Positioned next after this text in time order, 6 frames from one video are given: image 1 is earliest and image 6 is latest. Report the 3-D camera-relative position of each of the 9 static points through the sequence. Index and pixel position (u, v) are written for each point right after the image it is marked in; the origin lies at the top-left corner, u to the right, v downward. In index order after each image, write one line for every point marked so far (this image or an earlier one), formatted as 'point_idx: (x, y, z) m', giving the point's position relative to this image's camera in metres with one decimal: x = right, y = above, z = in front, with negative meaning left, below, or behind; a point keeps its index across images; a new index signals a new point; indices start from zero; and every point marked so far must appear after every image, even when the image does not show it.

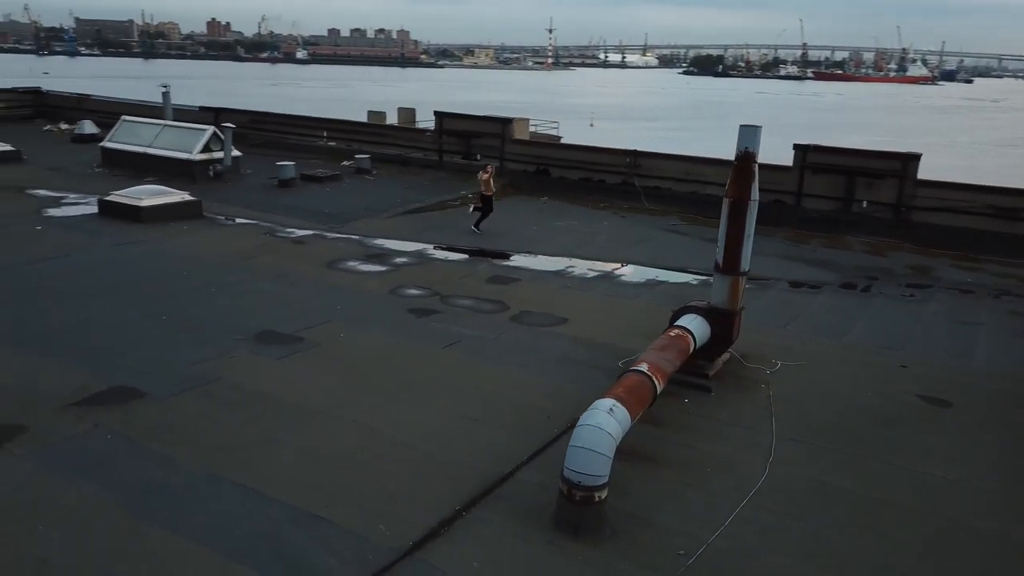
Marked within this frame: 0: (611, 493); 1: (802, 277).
0: (+0.6, -1.4, +5.4) m
1: (+4.1, +0.2, +12.0) m
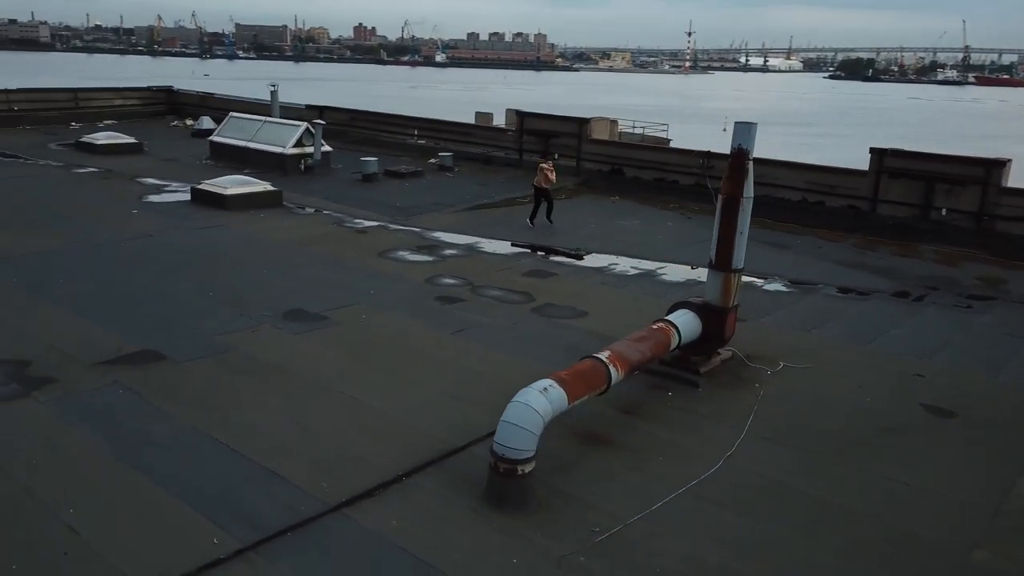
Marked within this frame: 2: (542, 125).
0: (+0.2, -1.3, +5.6) m
1: (+4.8, +0.1, +11.6) m
2: (+0.7, +3.7, +18.9) m
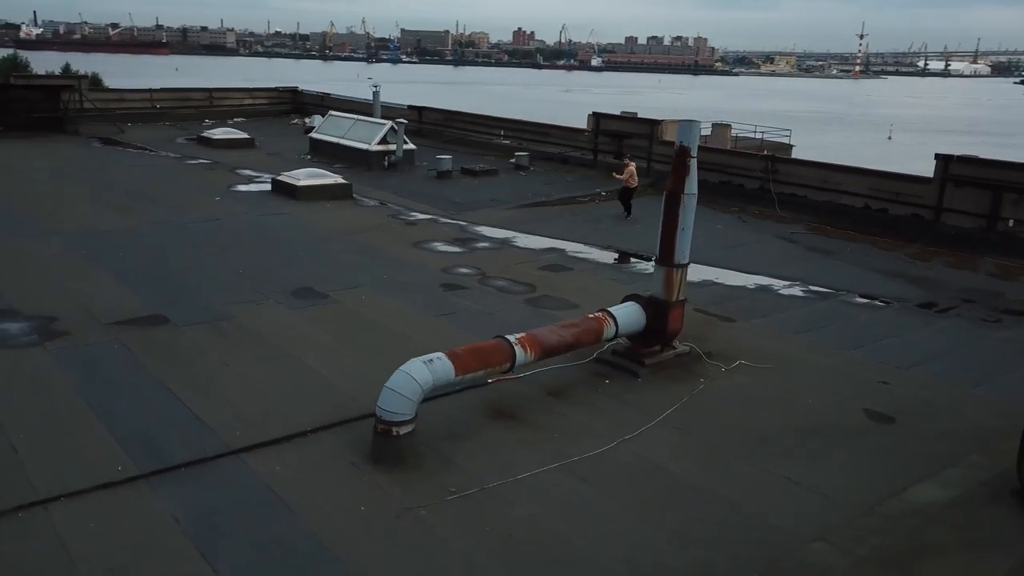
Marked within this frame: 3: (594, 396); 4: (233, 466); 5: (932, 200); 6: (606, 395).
0: (-0.5, -1.1, +6.1) m
1: (+5.0, 0.0, +11.2) m
2: (+2.4, +3.7, +19.1) m
3: (+0.7, -0.9, +7.2) m
4: (-1.9, -1.2, +5.6) m
5: (+6.9, +1.4, +13.8) m
6: (+0.8, -0.9, +7.2) m
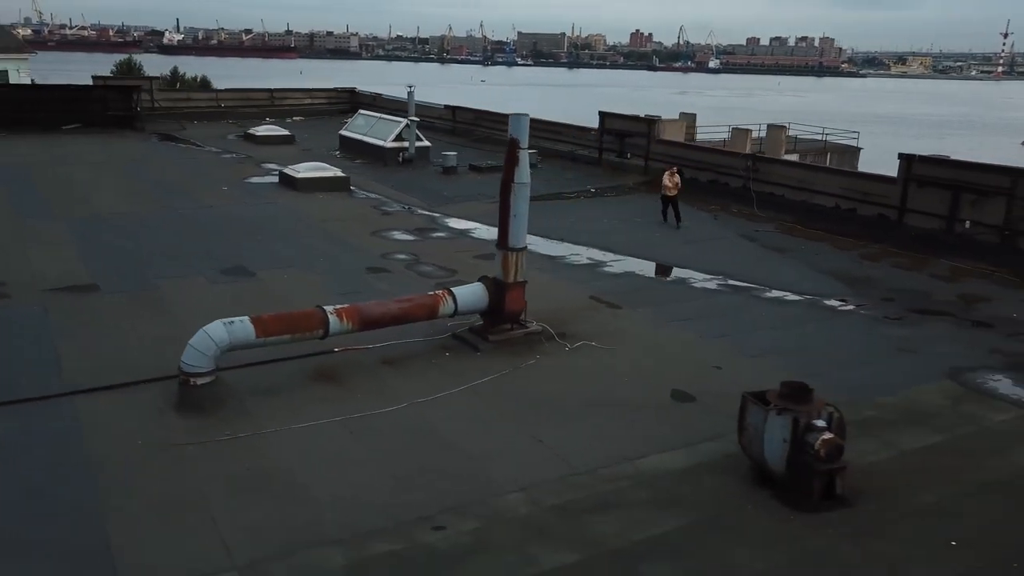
0: (-2.2, -0.9, +6.9) m
1: (+4.0, 0.0, +11.3) m
2: (+2.5, +3.8, +19.5) m
3: (-0.8, -0.7, +7.8) m
4: (-3.6, -0.9, +6.6) m
5: (+6.3, +1.4, +13.6) m
6: (-0.7, -0.7, +7.8) m
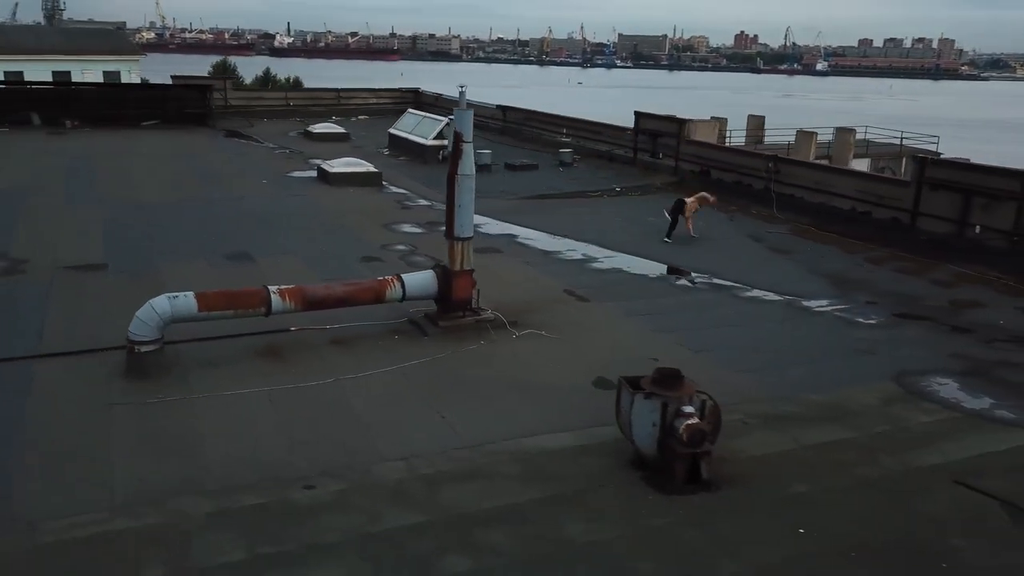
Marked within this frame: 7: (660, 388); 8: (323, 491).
0: (-2.9, -0.7, +7.5) m
1: (+3.7, 0.0, +11.2) m
2: (+3.3, +3.8, +19.5) m
3: (-1.4, -0.6, +8.3) m
4: (-4.3, -0.7, +7.4) m
5: (+6.3, +1.3, +13.2) m
6: (-1.3, -0.6, +8.3) m
7: (+1.0, -0.7, +5.8) m
8: (-1.3, -1.3, +5.5) m
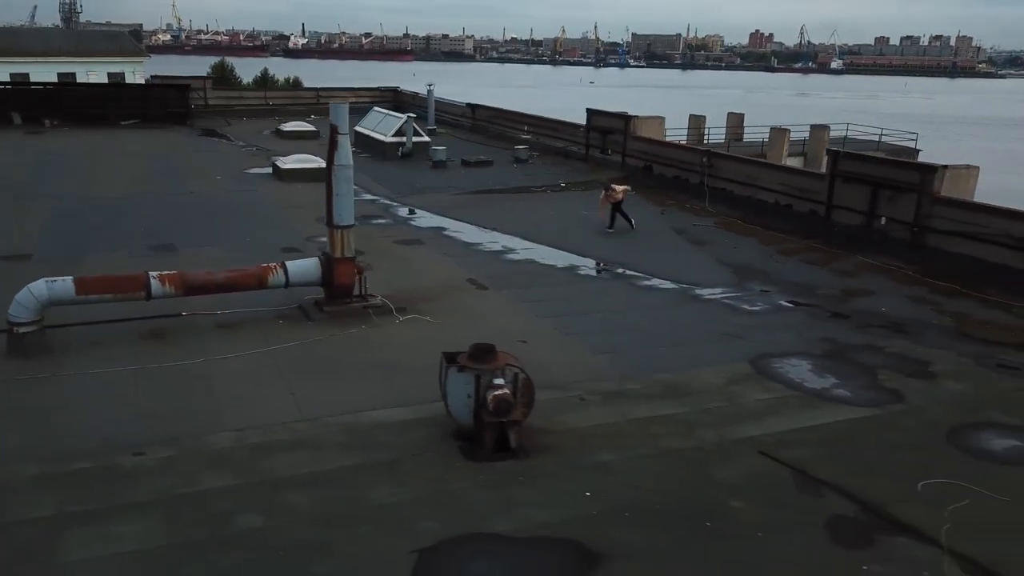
0: (-4.1, -0.6, +7.9) m
1: (+2.5, +0.1, +11.5) m
2: (+2.2, +4.0, +19.9) m
3: (-2.7, -0.4, +8.7) m
4: (-5.6, -0.5, +7.8) m
5: (+5.1, +1.5, +13.5) m
6: (-2.6, -0.4, +8.7) m
7: (-0.3, -0.6, +6.2) m
8: (-2.6, -1.2, +5.9) m
